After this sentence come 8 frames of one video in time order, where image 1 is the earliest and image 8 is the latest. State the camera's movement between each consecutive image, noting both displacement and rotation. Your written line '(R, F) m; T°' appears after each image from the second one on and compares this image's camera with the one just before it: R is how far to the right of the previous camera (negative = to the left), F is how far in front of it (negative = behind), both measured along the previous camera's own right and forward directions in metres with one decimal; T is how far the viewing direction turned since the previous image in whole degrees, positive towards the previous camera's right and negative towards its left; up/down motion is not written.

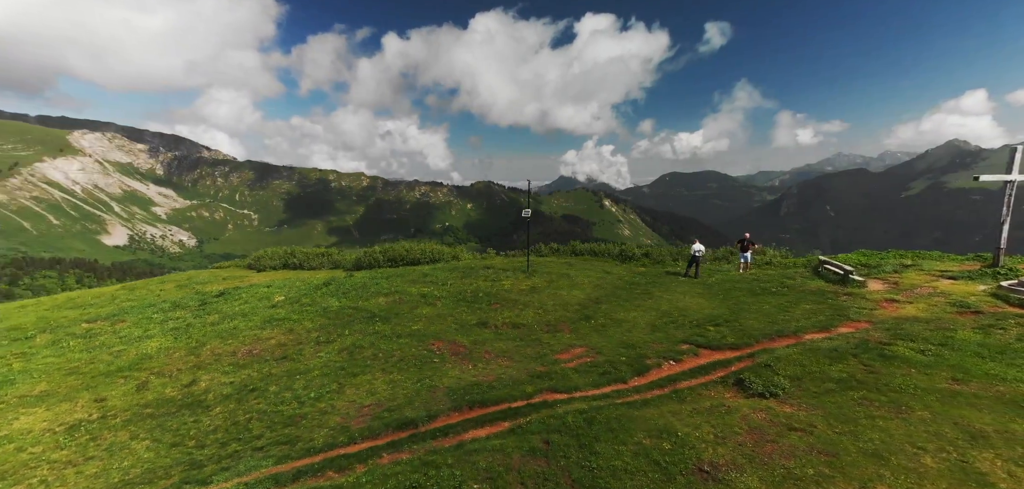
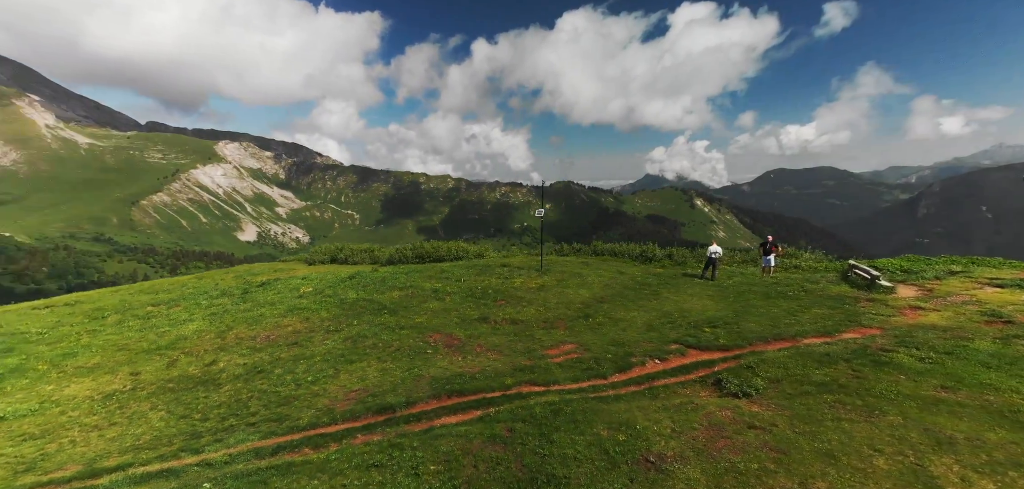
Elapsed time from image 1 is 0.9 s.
(+2.4, -0.3) m; -5°
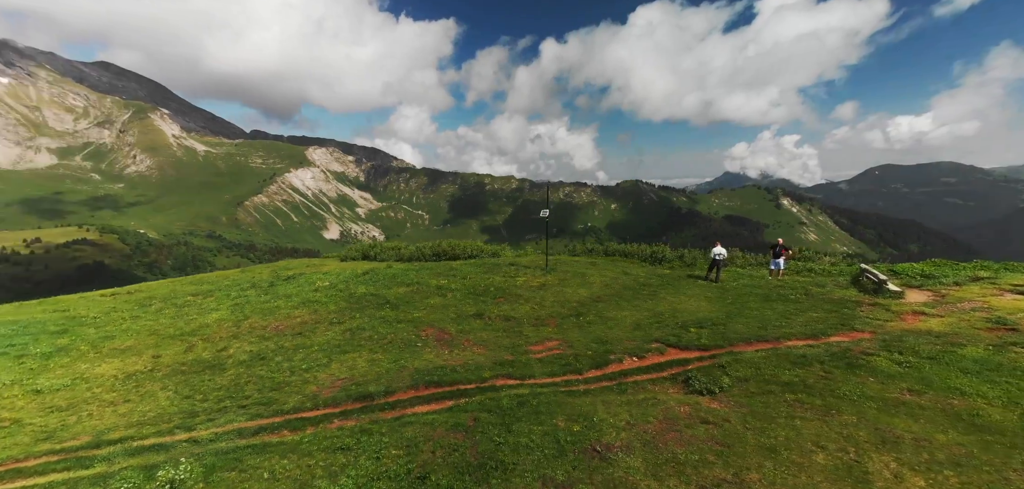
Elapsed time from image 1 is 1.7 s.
(+2.0, -0.5) m; -3°
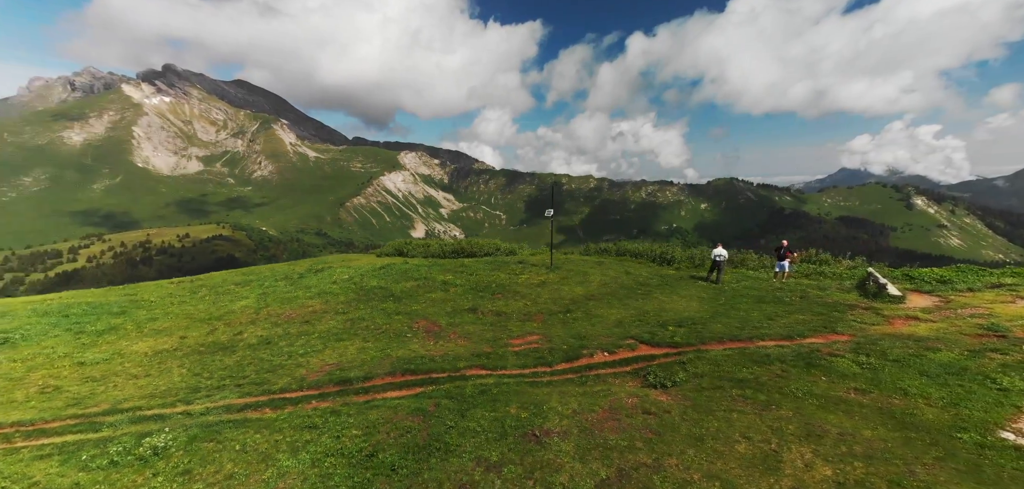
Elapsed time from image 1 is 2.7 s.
(+2.4, -0.7) m; -3°
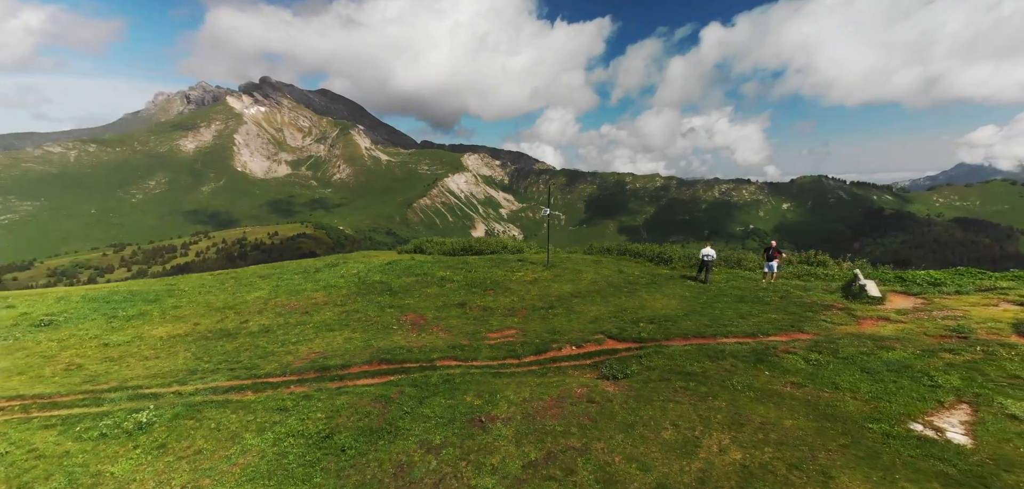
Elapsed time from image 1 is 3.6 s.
(+2.0, -0.9) m; -2°
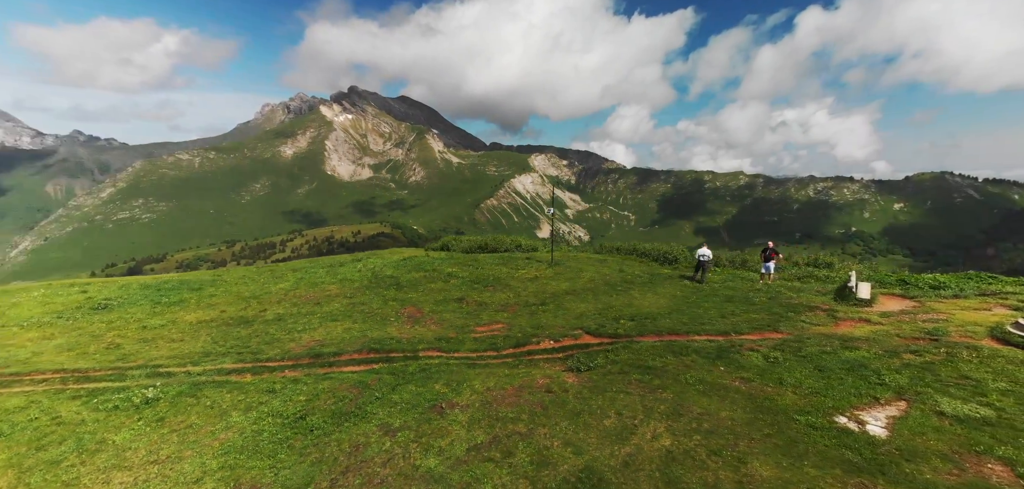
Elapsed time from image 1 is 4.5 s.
(+2.0, -1.0) m; -3°
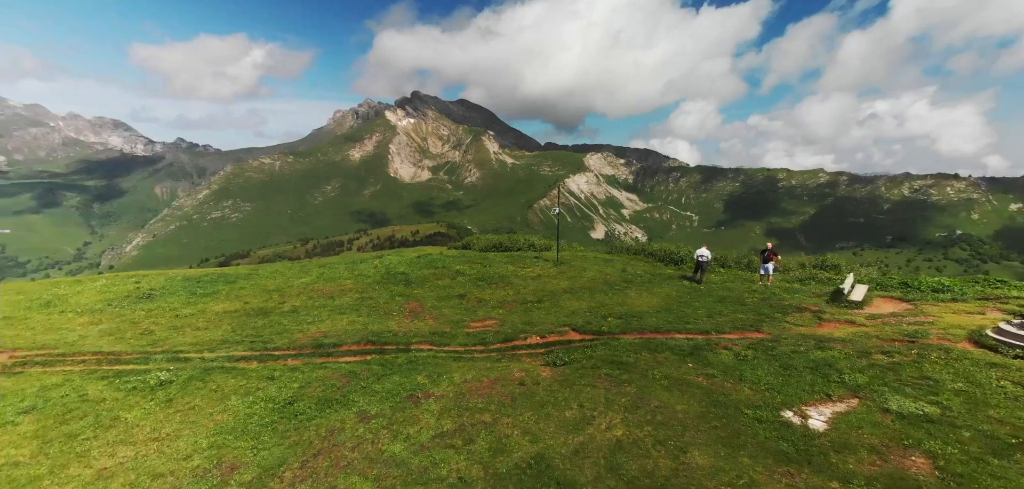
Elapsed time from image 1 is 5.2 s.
(+1.5, -1.0) m; -2°
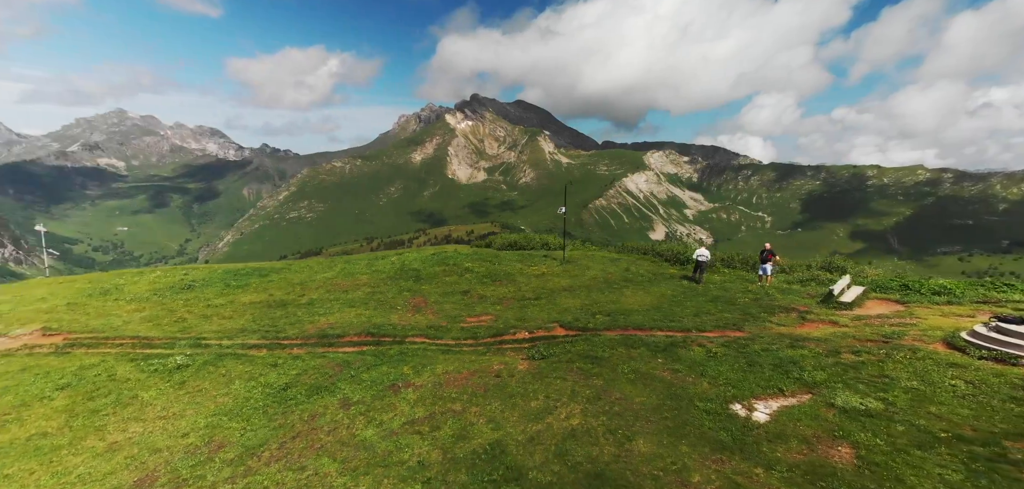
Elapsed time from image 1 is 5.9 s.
(+1.6, -1.1) m; -2°
